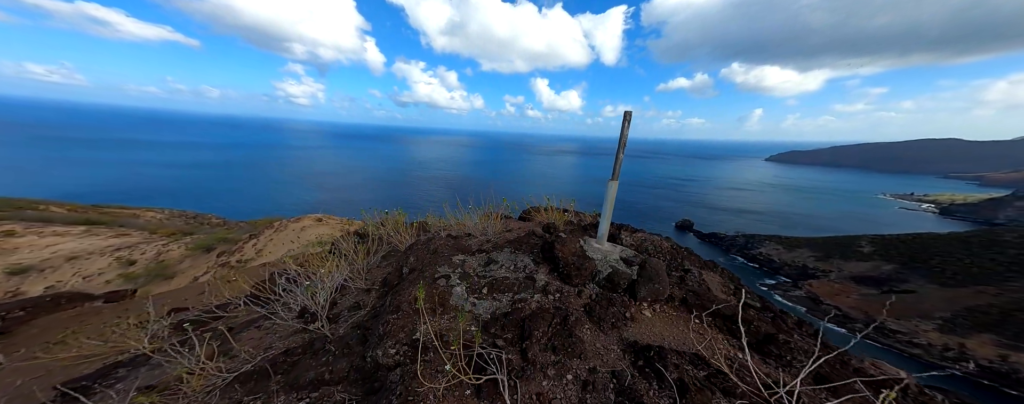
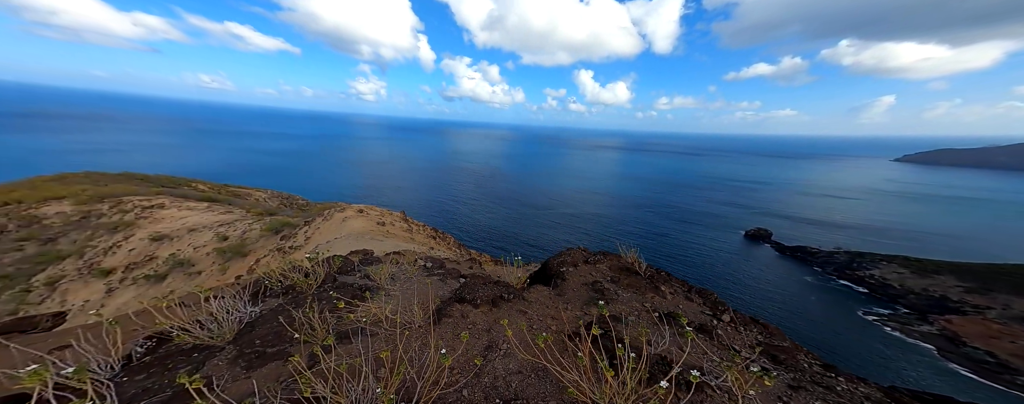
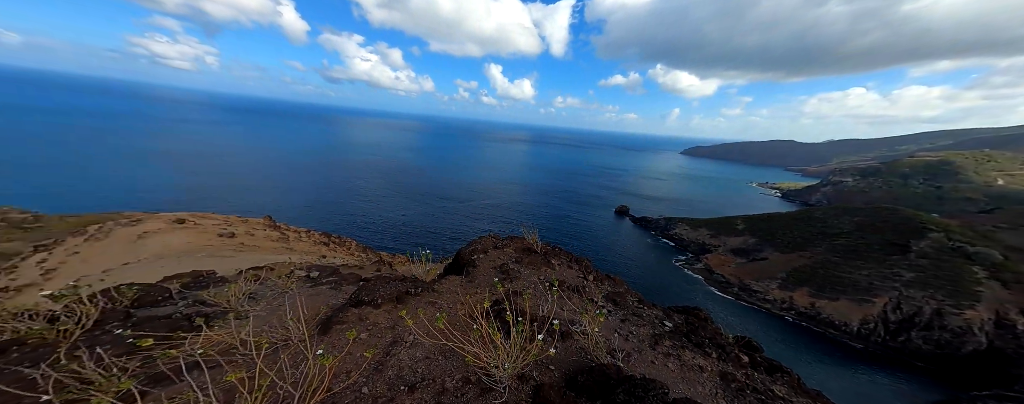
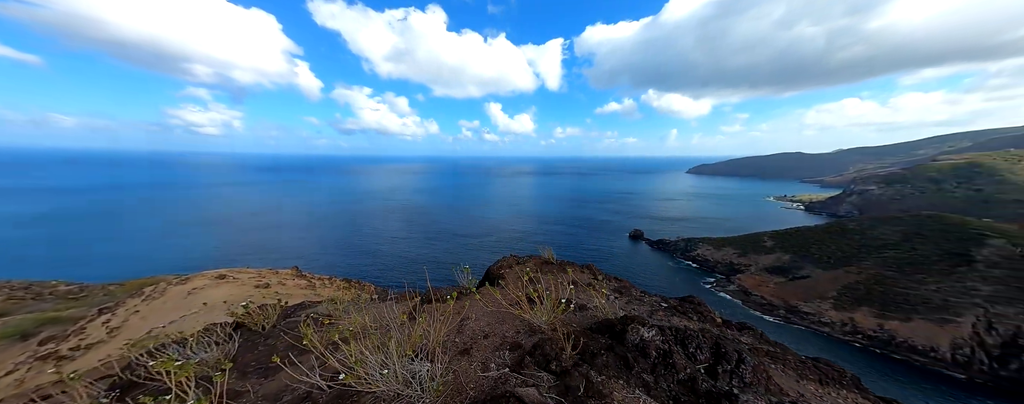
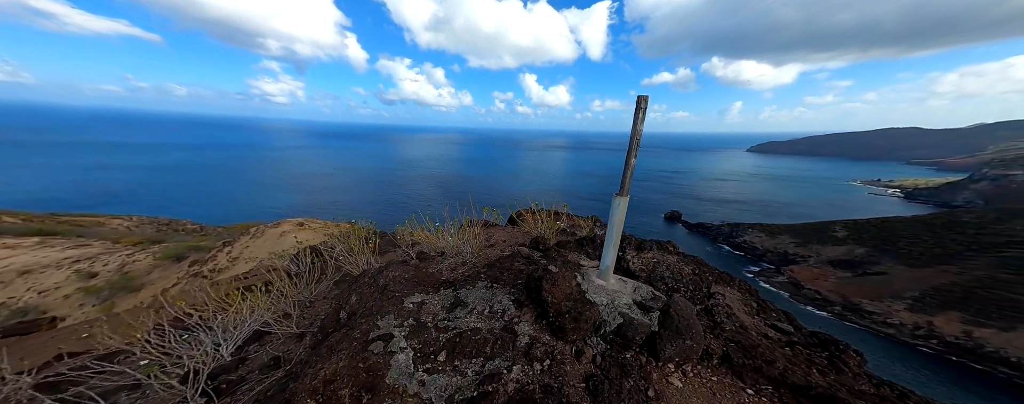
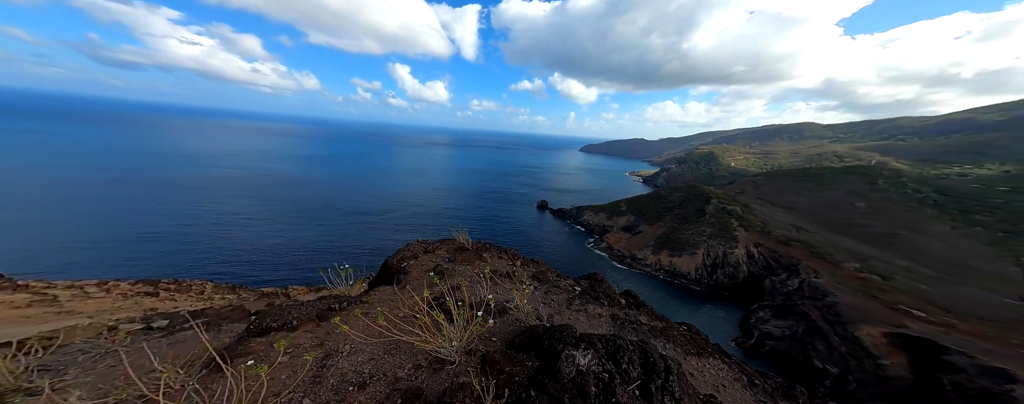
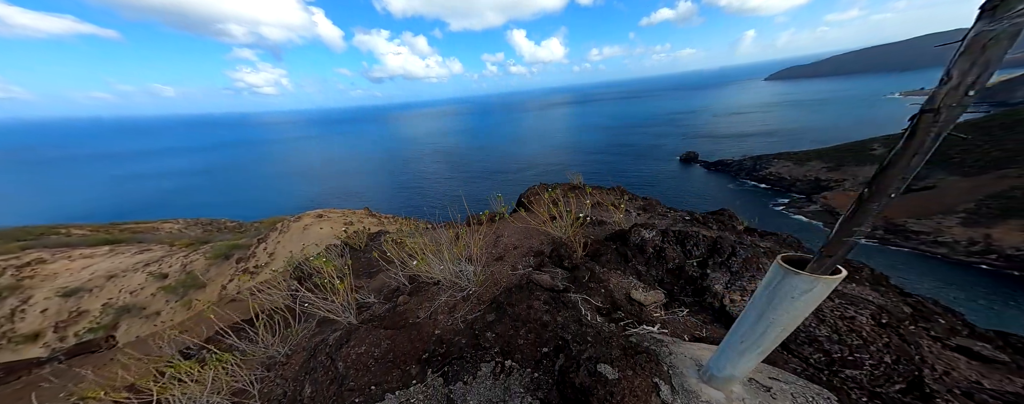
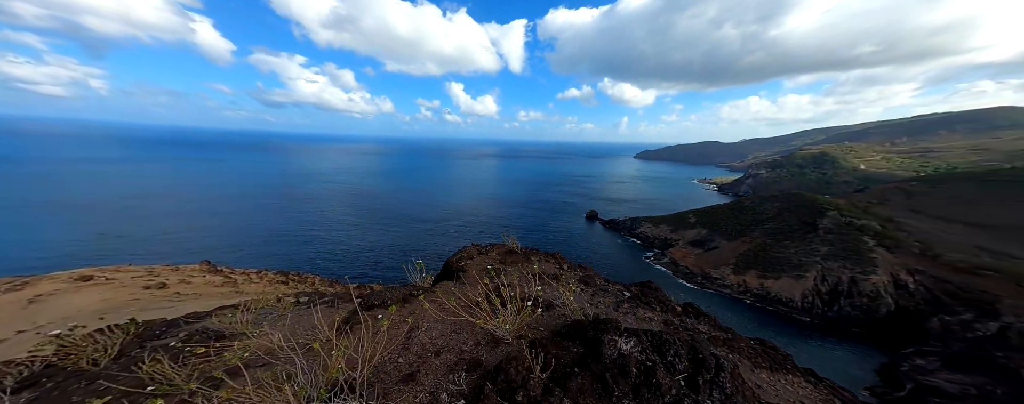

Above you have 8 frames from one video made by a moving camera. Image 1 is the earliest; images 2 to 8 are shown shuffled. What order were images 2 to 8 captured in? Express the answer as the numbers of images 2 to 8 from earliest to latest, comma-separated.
5, 7, 4, 8, 6, 3, 2
